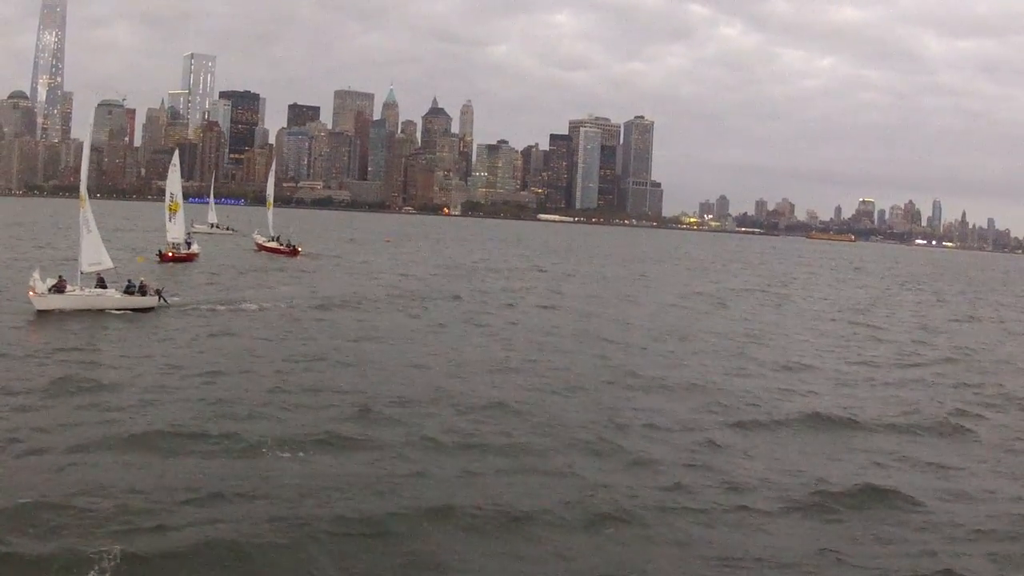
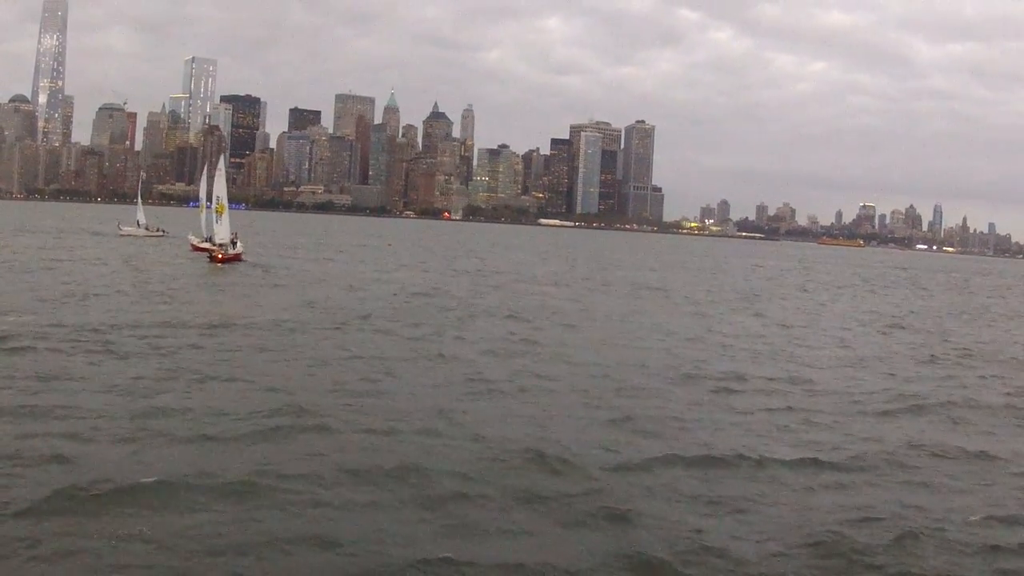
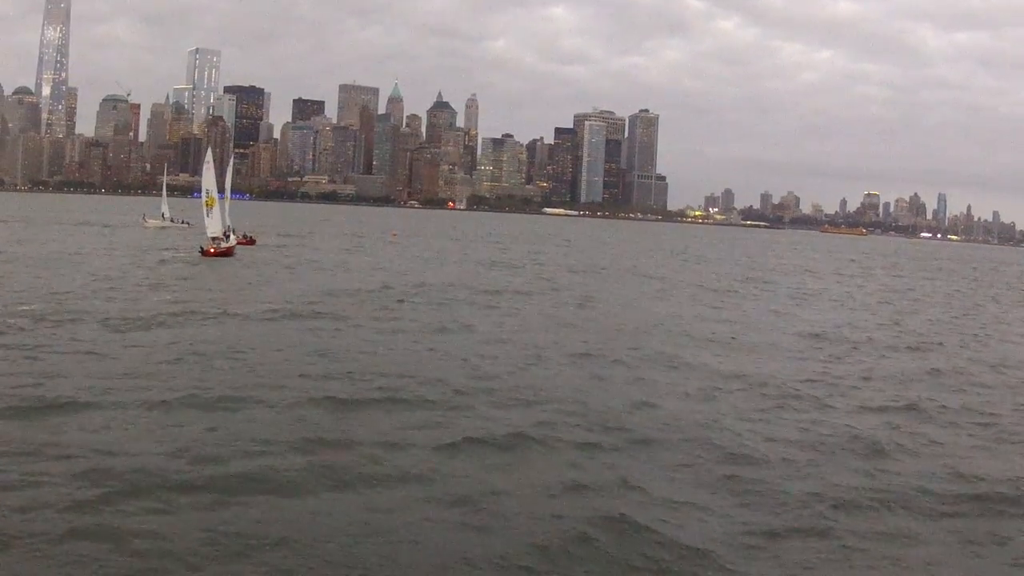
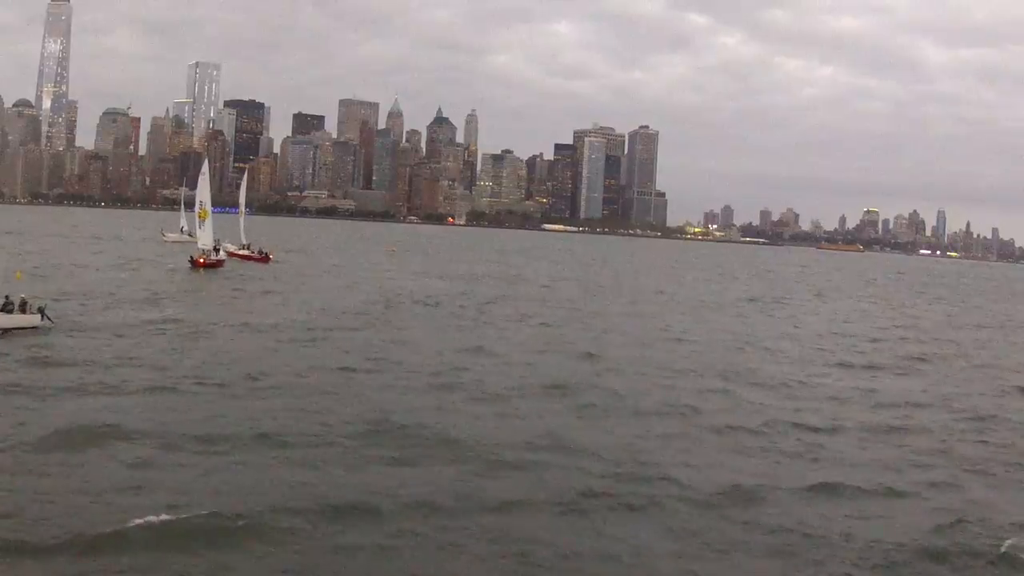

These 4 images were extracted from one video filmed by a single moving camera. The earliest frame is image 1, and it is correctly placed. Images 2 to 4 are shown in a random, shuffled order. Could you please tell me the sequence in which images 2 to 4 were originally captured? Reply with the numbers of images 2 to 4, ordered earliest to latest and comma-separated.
4, 3, 2
